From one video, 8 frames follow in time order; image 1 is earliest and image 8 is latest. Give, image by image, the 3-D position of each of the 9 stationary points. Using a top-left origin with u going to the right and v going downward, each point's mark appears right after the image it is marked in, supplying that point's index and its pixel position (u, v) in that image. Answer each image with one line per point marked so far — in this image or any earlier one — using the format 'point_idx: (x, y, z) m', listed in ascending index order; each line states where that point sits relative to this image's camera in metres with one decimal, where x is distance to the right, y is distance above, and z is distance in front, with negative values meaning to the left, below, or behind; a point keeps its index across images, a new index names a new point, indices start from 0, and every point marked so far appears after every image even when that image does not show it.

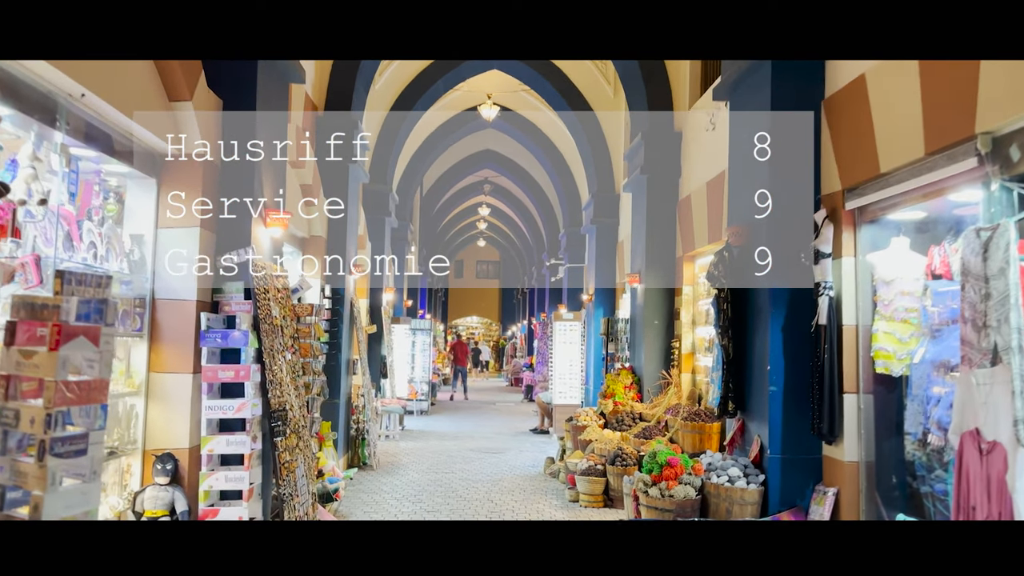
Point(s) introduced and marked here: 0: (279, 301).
0: (-1.8, -0.1, +6.0) m
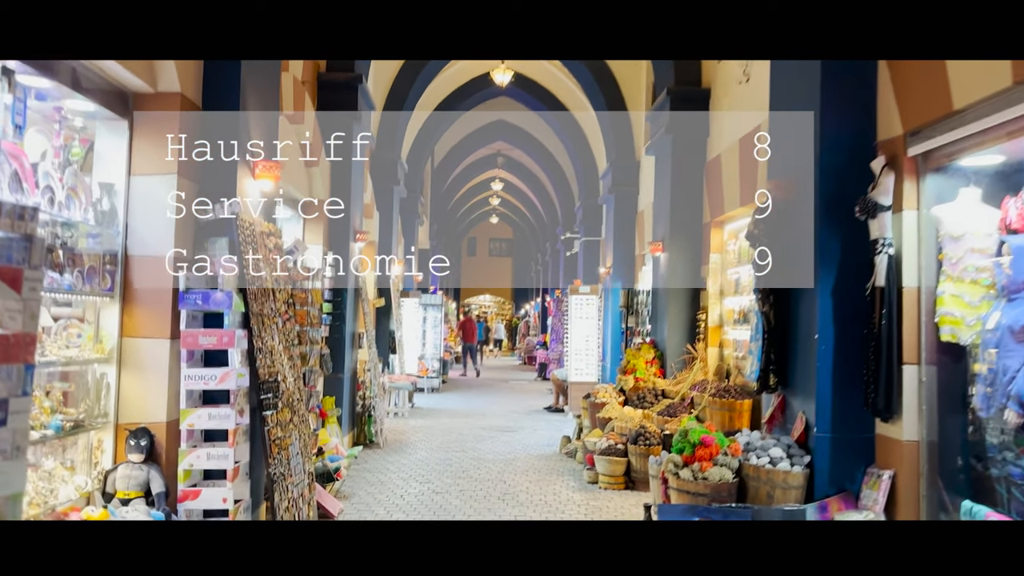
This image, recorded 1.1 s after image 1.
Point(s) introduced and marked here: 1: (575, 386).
0: (-1.7, +0.2, +5.5) m
1: (+1.0, -1.5, +12.3) m
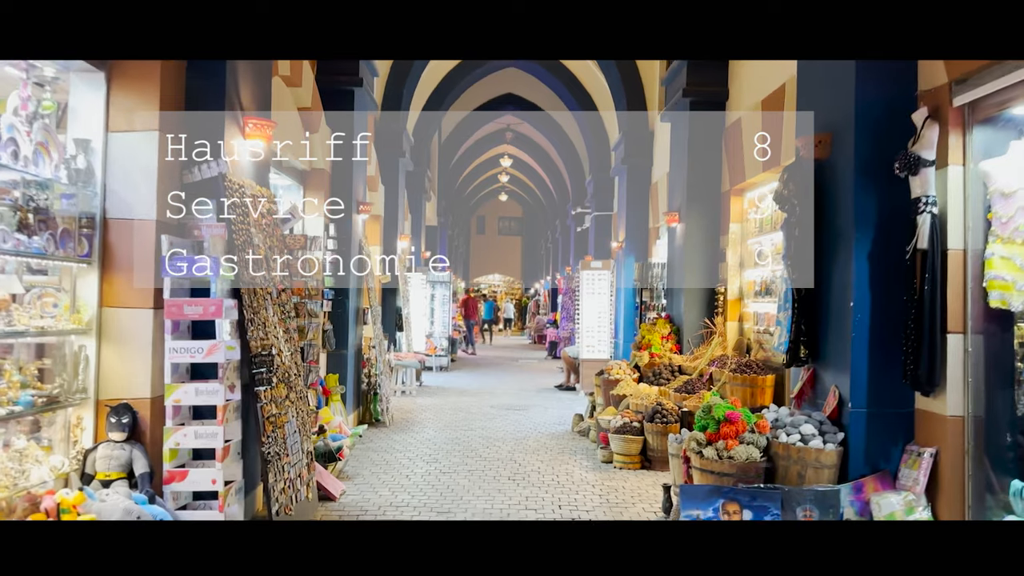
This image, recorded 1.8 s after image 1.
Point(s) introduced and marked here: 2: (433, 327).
0: (-1.6, +0.4, +5.1) m
1: (+1.1, -1.1, +12.0) m
2: (-1.5, -0.8, +15.7) m
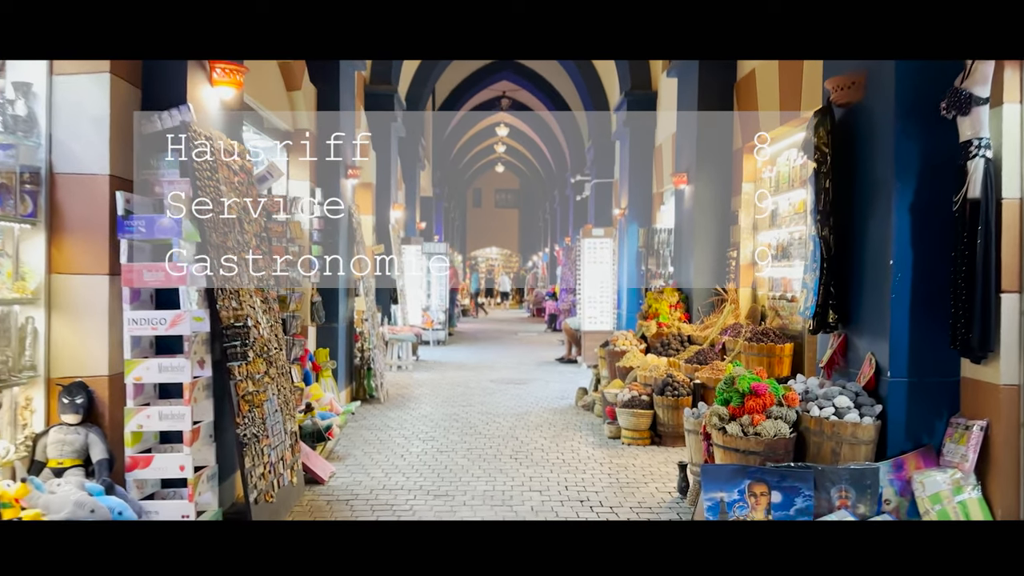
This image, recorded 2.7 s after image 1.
0: (-1.6, +0.6, +4.6) m
1: (+1.1, -0.7, +11.5) m
2: (-1.6, -0.2, +15.2) m
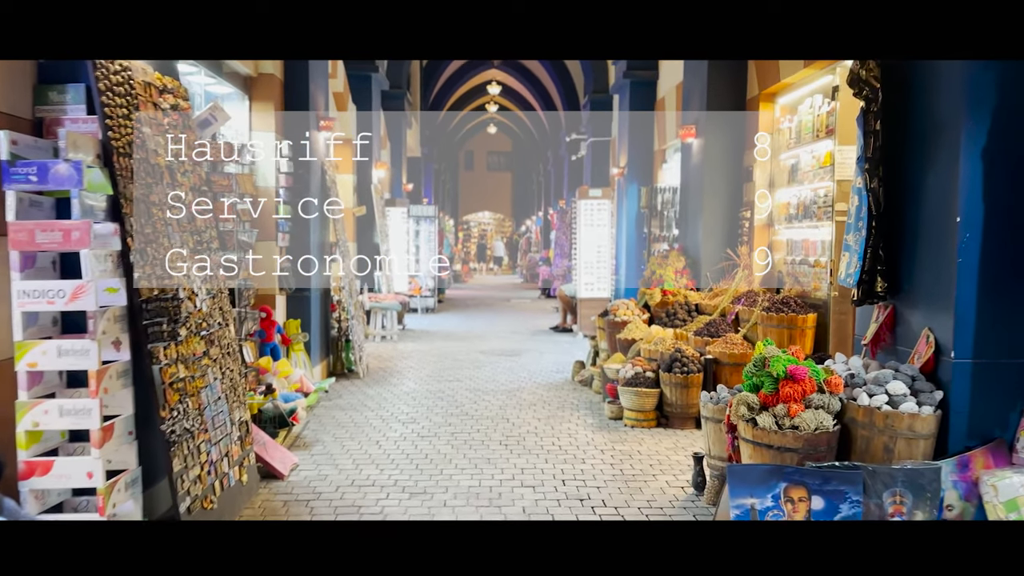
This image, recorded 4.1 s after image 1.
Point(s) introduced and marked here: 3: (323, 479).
0: (-1.7, +0.8, +3.8) m
1: (+1.0, -0.2, +10.8) m
2: (-1.7, +0.4, +14.4) m
3: (-1.1, -1.1, +4.6) m
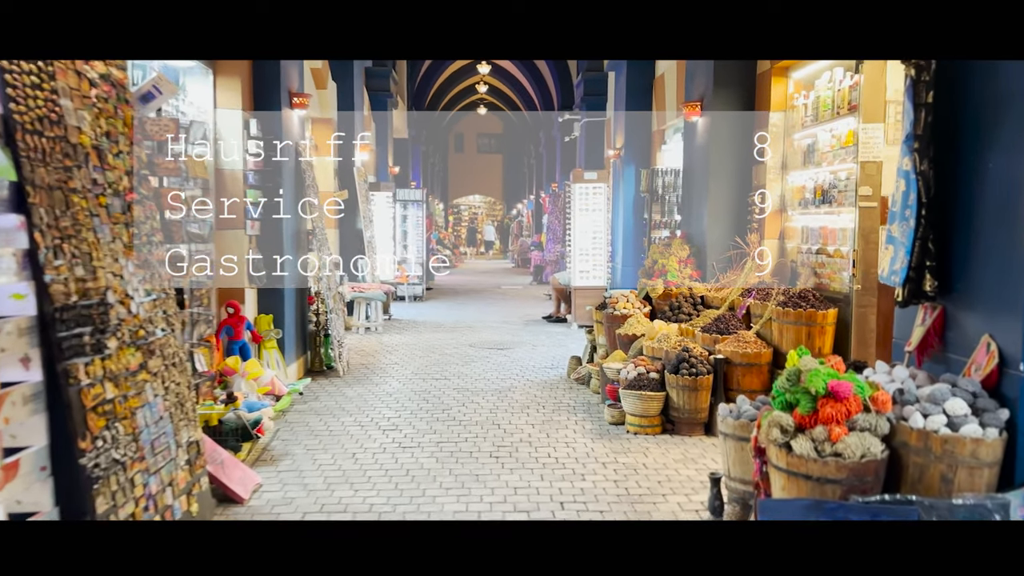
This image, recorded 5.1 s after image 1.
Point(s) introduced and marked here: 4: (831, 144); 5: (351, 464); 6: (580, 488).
0: (-1.7, +0.7, +3.2) m
1: (+0.9, 0.0, +10.3) m
2: (-1.9, +0.6, +13.8) m
3: (-1.1, -1.1, +4.0) m
4: (+2.3, +1.0, +5.7) m
5: (-1.0, -1.0, +4.7) m
6: (+0.4, -1.1, +4.3) m
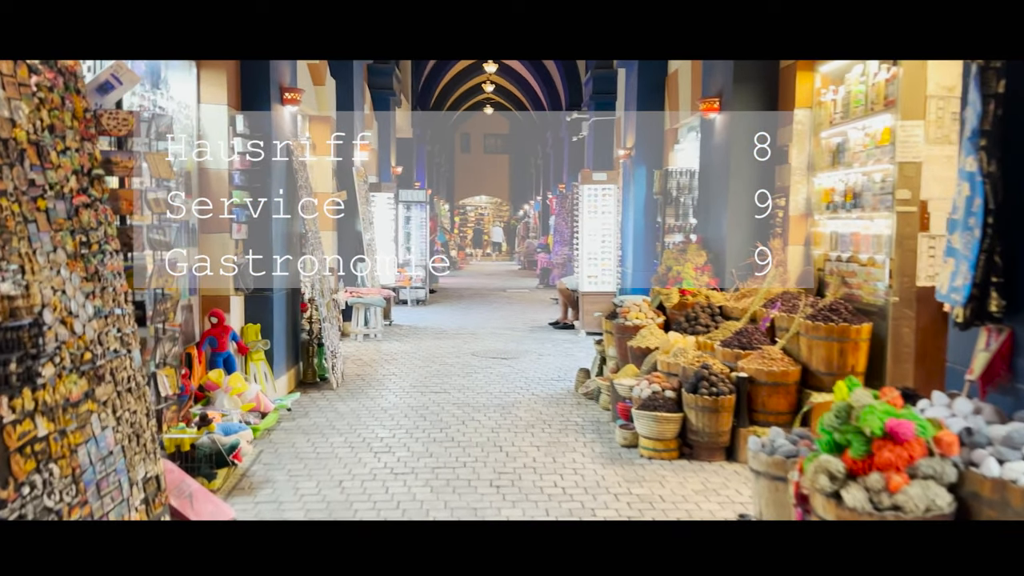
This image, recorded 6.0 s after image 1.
0: (-1.7, +0.7, +2.8) m
1: (+1.0, -0.1, +9.8) m
2: (-1.8, +0.6, +13.4) m
3: (-1.1, -1.2, +3.6) m
4: (+2.4, +1.0, +5.3) m
5: (-0.9, -1.1, +4.3) m
6: (+0.4, -1.2, +3.8) m
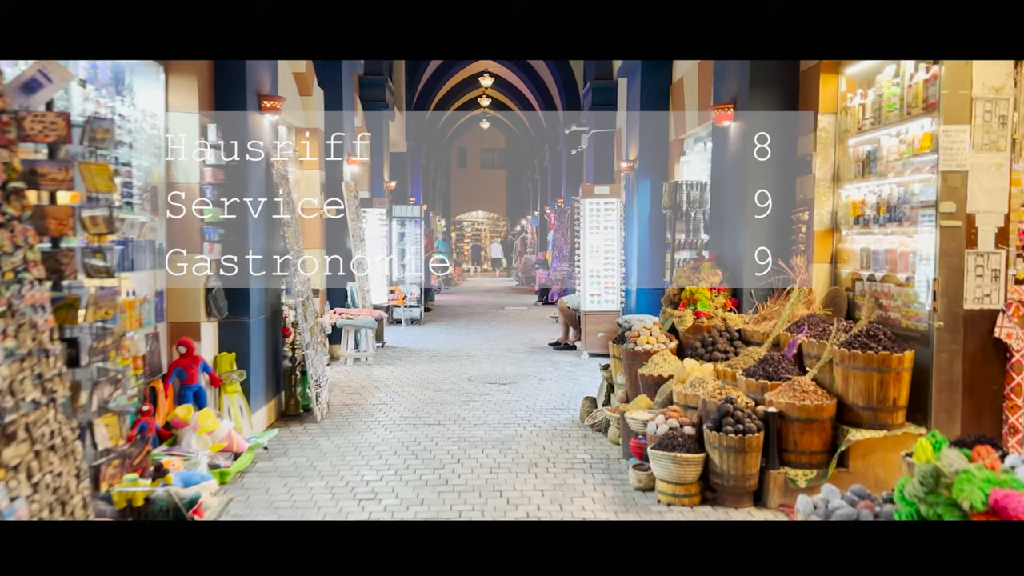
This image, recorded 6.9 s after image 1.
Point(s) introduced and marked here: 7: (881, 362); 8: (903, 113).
0: (-1.7, +0.6, +2.3) m
1: (+0.9, -0.4, +9.3) m
2: (-1.8, +0.2, +12.9) m
3: (-1.1, -1.3, +3.0) m
4: (+2.4, +0.8, +4.8) m
5: (-0.9, -1.2, +3.7) m
6: (+0.4, -1.3, +3.3) m
7: (+2.0, -0.4, +4.2) m
8: (+2.4, +1.1, +4.8) m
